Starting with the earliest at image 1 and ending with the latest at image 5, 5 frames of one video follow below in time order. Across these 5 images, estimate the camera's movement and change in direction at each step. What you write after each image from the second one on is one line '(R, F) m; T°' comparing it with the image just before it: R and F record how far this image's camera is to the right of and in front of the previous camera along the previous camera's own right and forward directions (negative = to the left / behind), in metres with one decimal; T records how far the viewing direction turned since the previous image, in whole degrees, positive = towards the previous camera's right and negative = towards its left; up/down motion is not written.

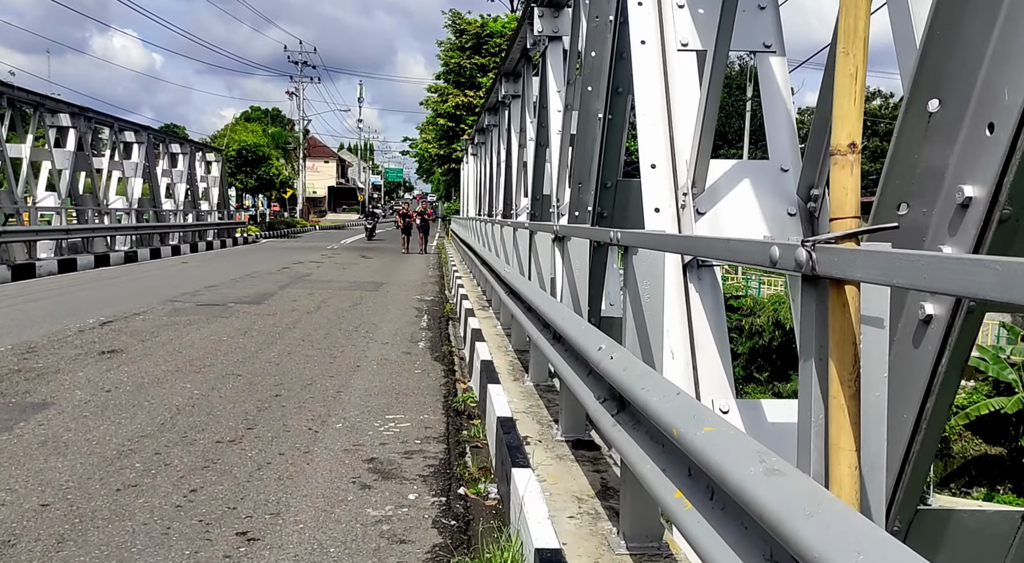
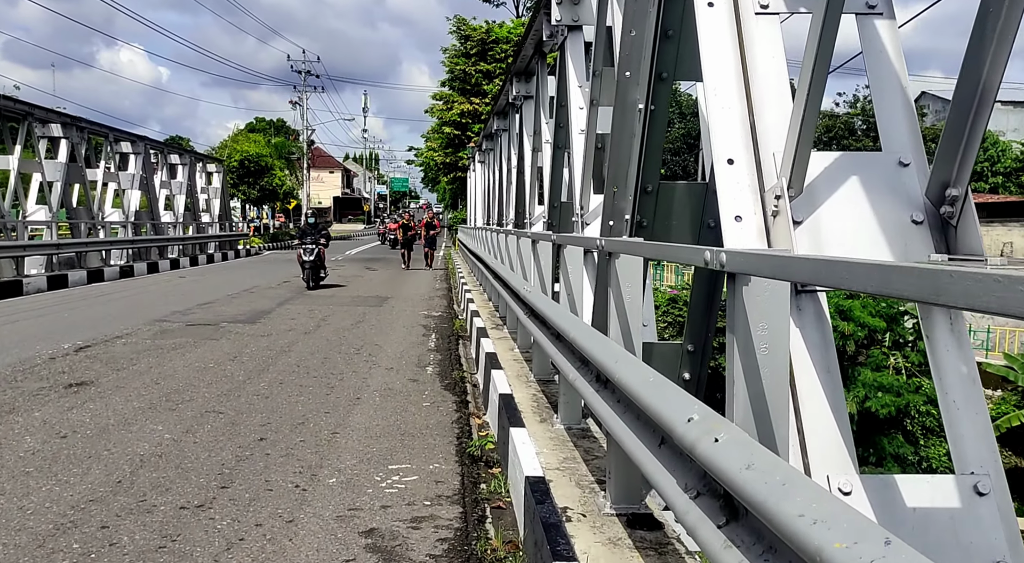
(-0.1, +0.8) m; 0°
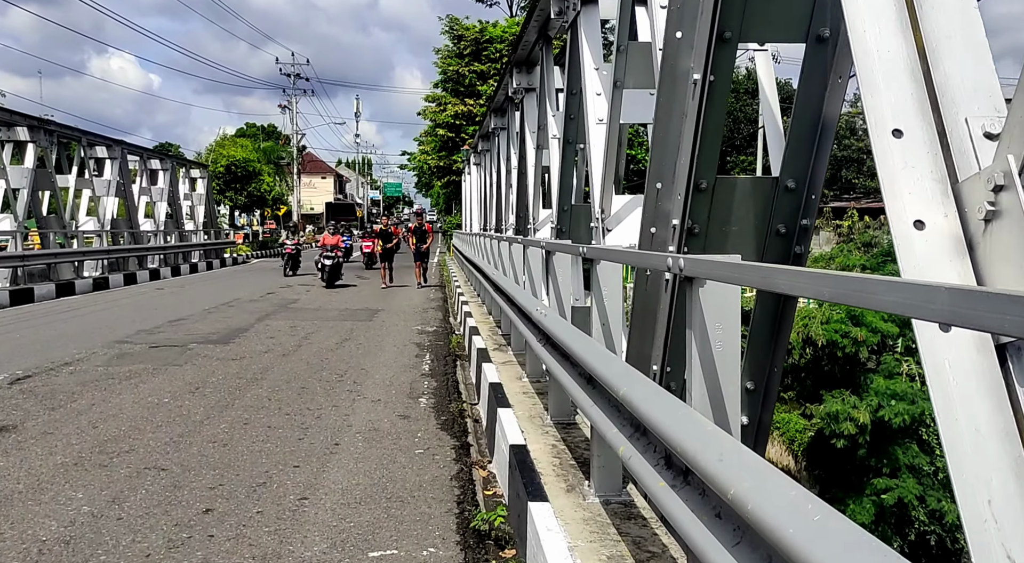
(-0.1, +1.0) m; 0°
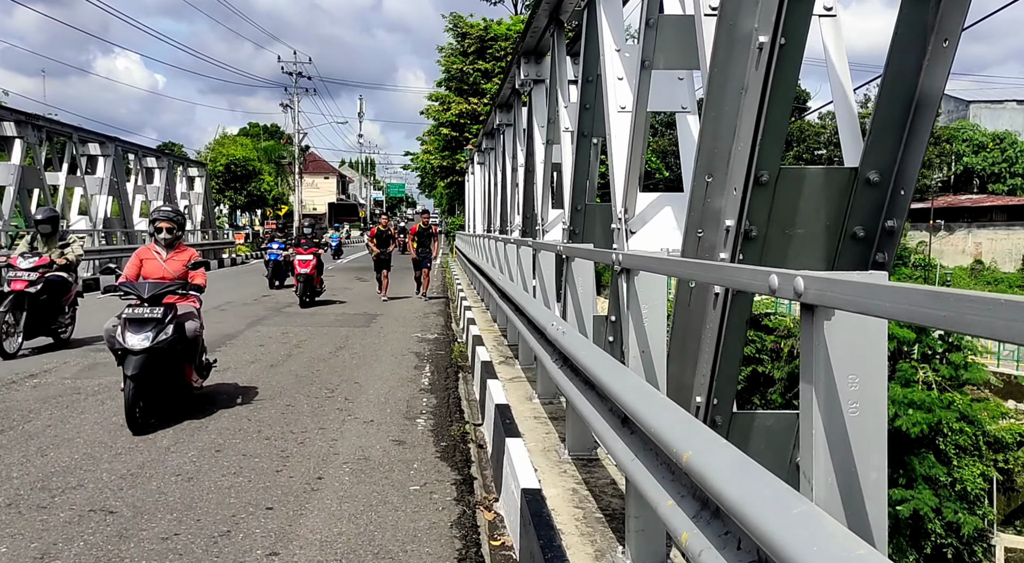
(0.0, +0.7) m; 0°
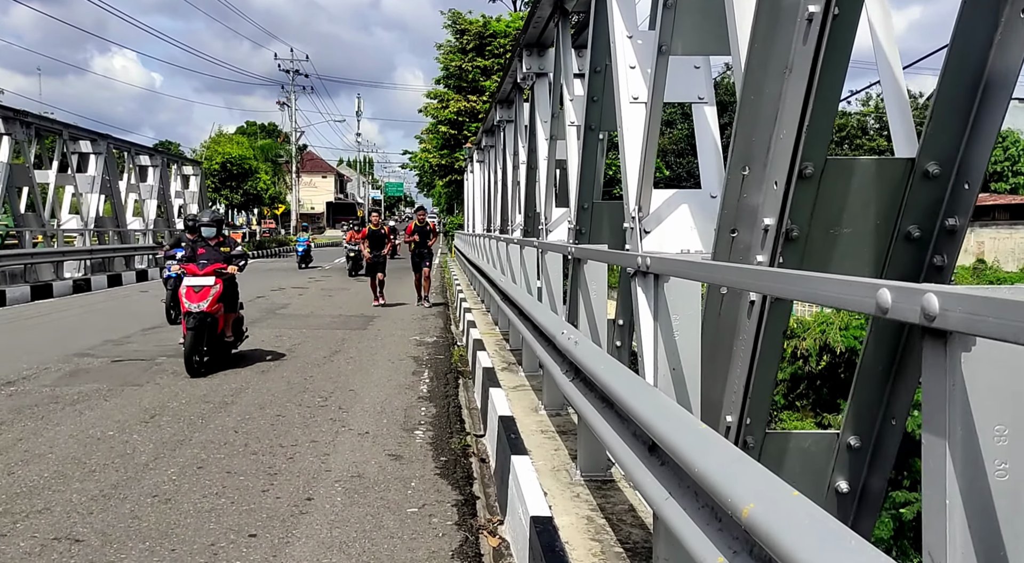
(0.0, +0.3) m; 0°
